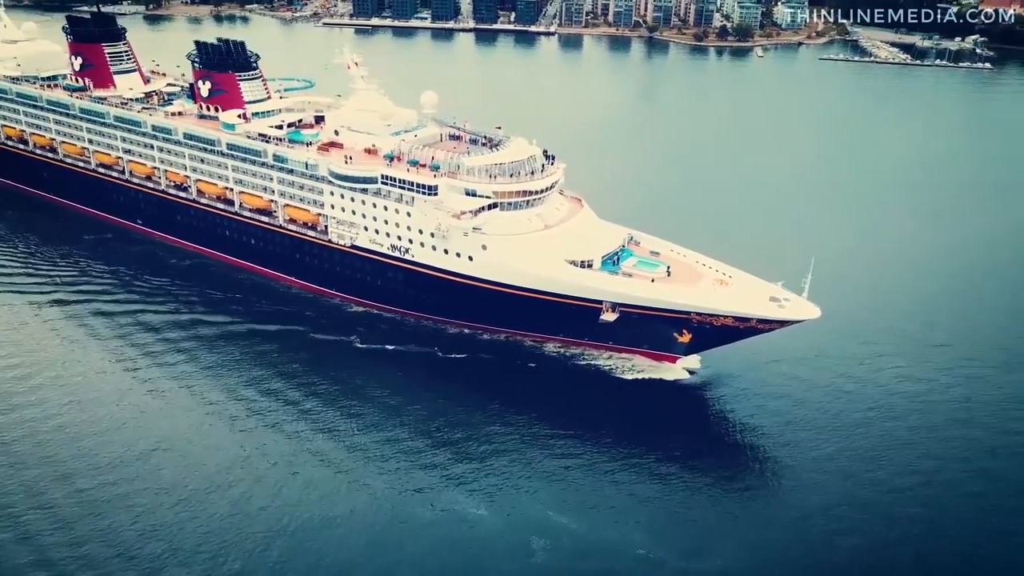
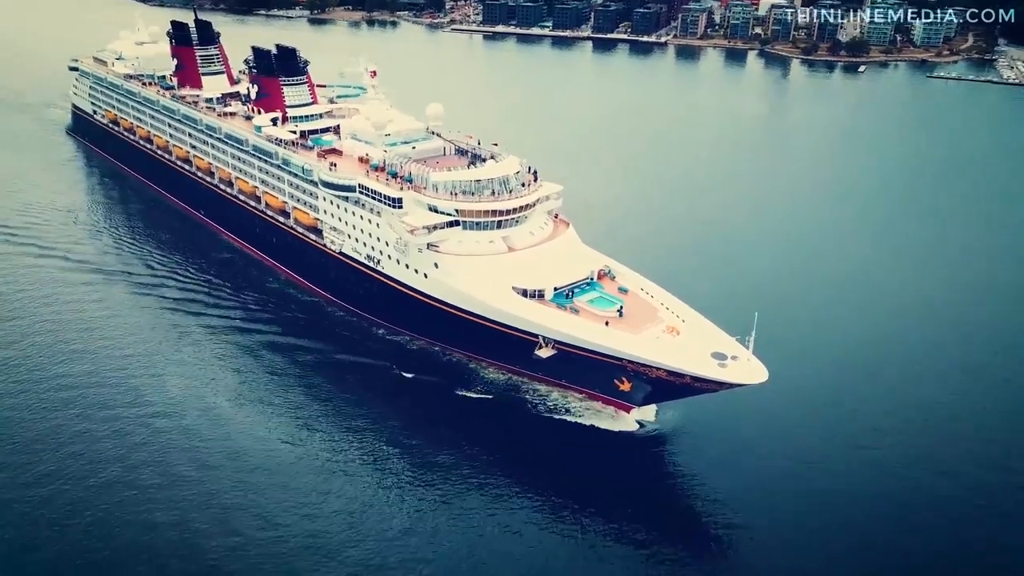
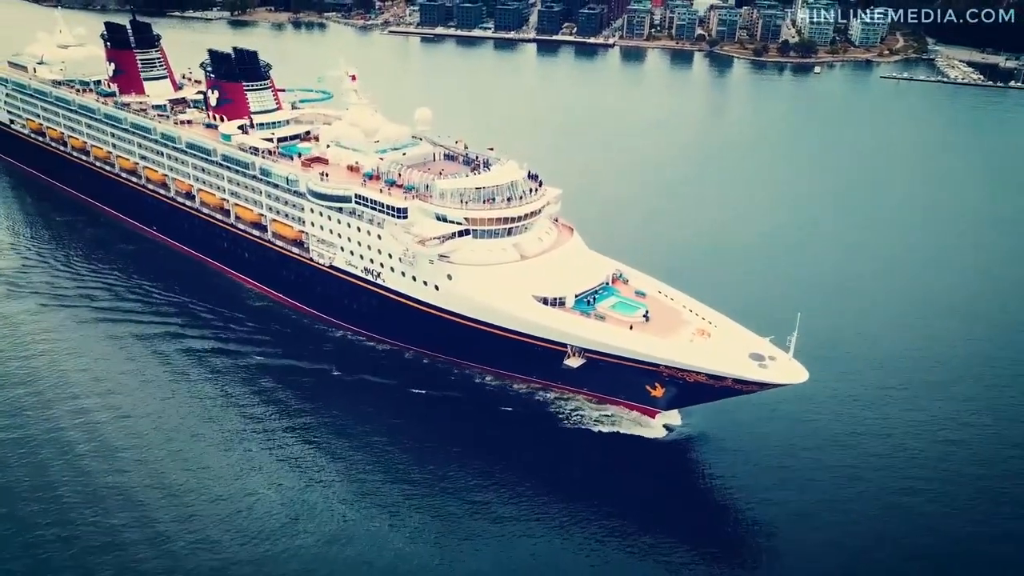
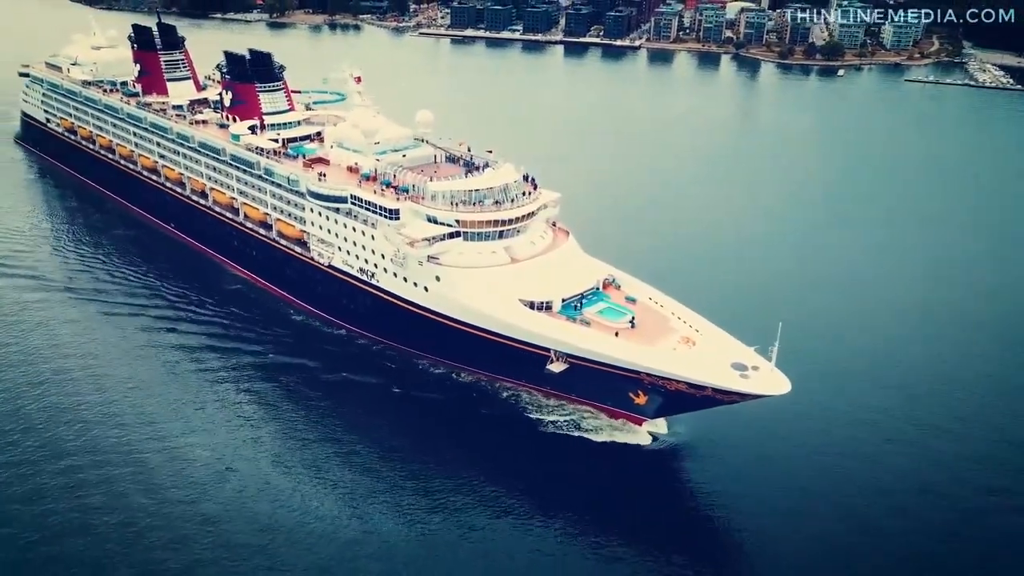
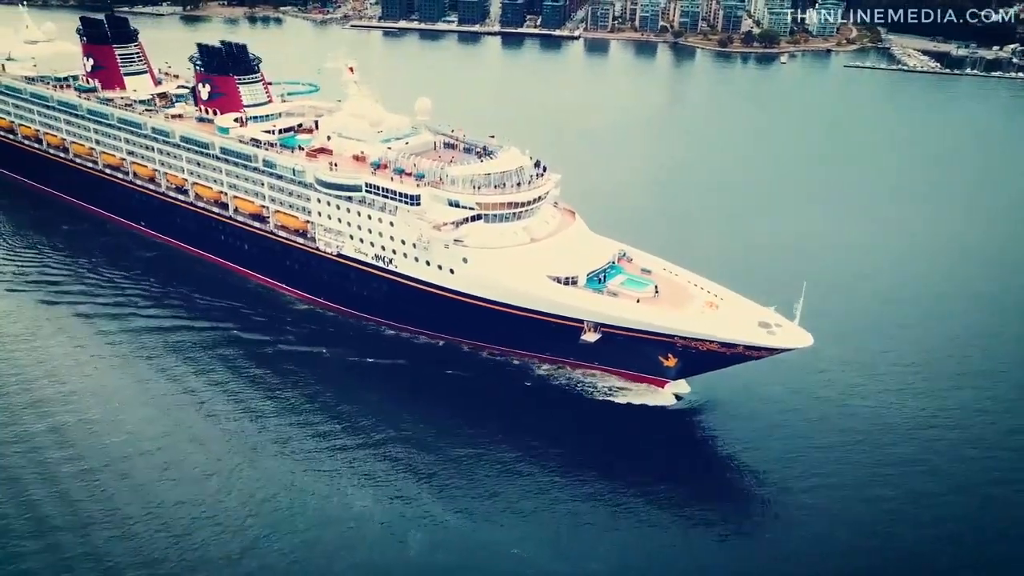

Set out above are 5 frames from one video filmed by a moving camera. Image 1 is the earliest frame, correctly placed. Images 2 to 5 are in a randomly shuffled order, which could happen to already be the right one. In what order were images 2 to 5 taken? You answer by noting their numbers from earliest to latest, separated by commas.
5, 3, 4, 2
